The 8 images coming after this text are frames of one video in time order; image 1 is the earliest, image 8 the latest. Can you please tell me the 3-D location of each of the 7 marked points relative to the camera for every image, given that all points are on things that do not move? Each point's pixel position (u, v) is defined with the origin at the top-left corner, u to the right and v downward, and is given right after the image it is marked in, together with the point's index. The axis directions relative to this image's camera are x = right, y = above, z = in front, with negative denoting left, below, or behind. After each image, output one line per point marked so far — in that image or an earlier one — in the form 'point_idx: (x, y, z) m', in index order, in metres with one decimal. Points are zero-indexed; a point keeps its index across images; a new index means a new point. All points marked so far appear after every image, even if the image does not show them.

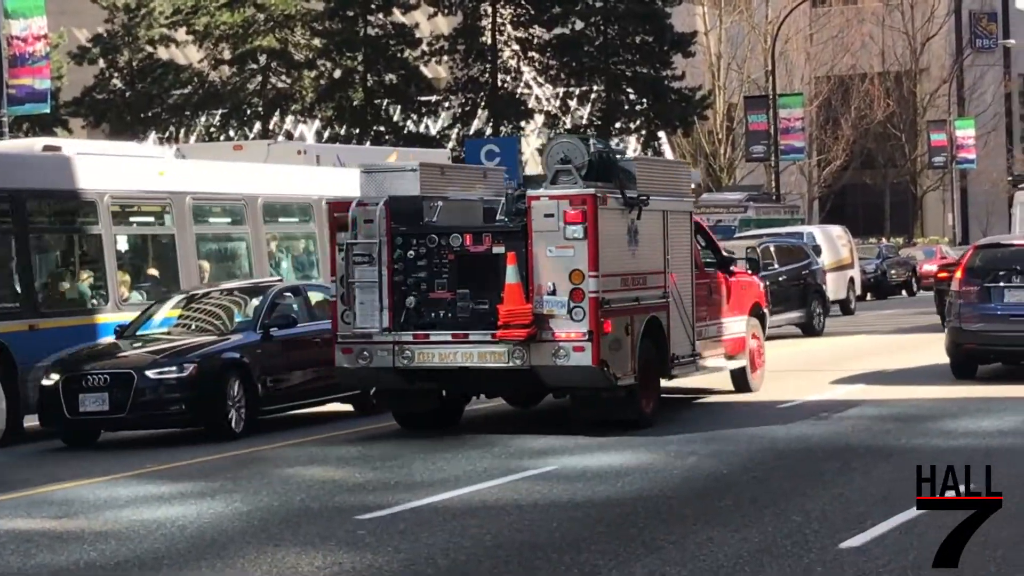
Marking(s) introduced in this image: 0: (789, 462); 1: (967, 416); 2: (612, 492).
0: (+2.4, -1.5, +13.7) m
1: (+4.2, -1.2, +14.7) m
2: (+0.9, -1.6, +13.0) m
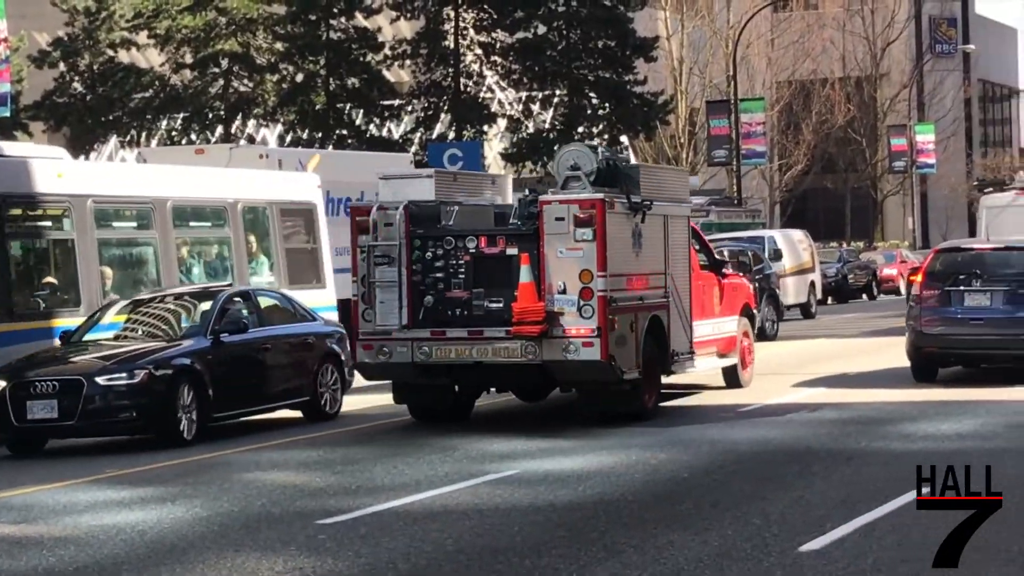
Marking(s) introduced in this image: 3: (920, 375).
0: (+2.1, -1.5, +13.7) m
1: (+3.8, -1.2, +14.7) m
2: (+0.5, -1.6, +13.0) m
3: (+4.4, -1.0, +17.0) m
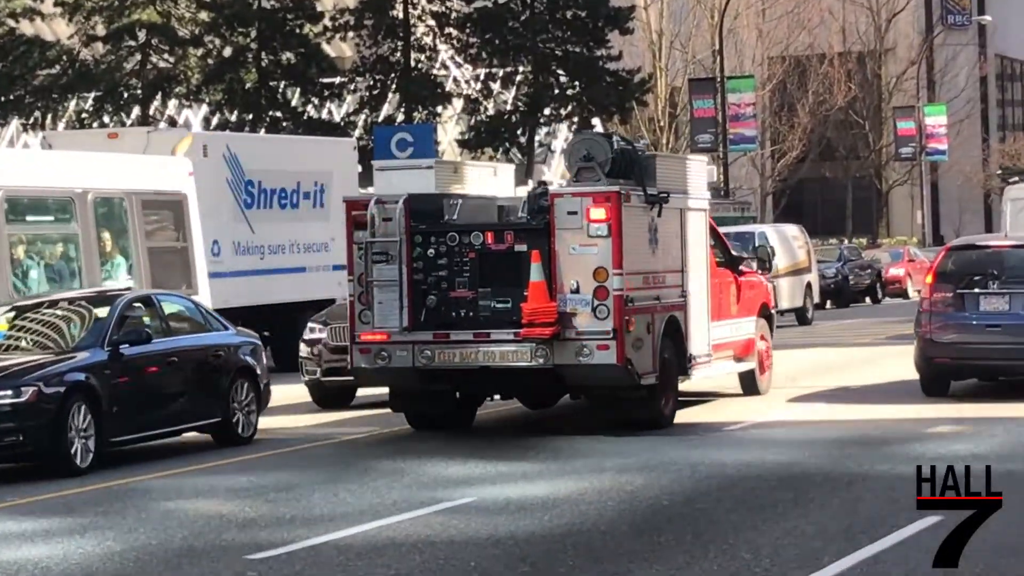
0: (+1.7, -1.5, +12.1) m
1: (+3.5, -1.2, +13.1) m
2: (+0.2, -1.7, +11.3) m
3: (+4.0, -1.0, +15.3) m
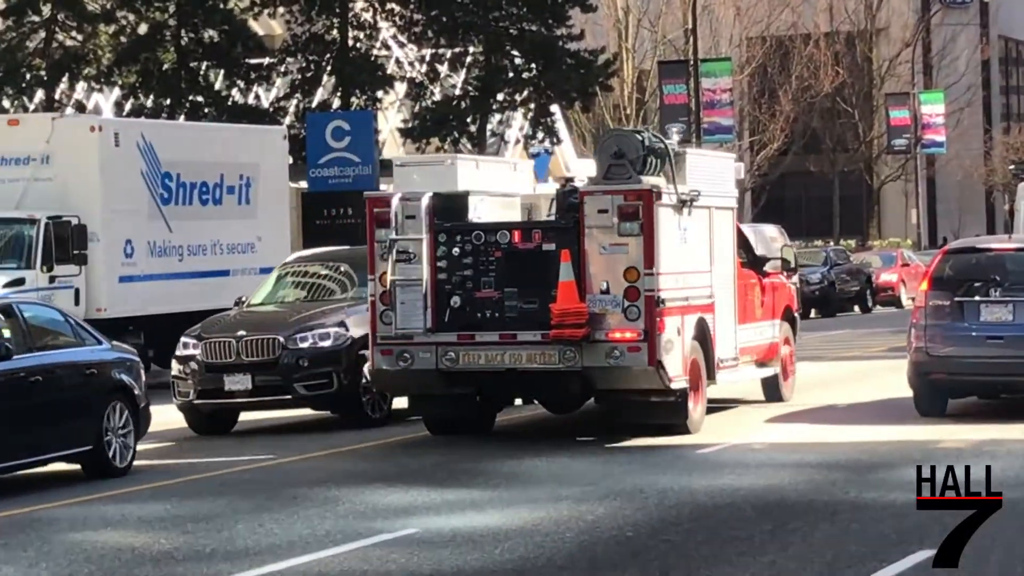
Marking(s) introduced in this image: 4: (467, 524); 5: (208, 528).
0: (+1.4, -1.6, +10.8) m
1: (+3.1, -1.3, +11.8) m
2: (-0.1, -1.7, +10.1) m
3: (+3.6, -1.1, +14.1) m
4: (-0.3, -1.6, +10.9) m
5: (-2.1, -1.6, +10.9) m
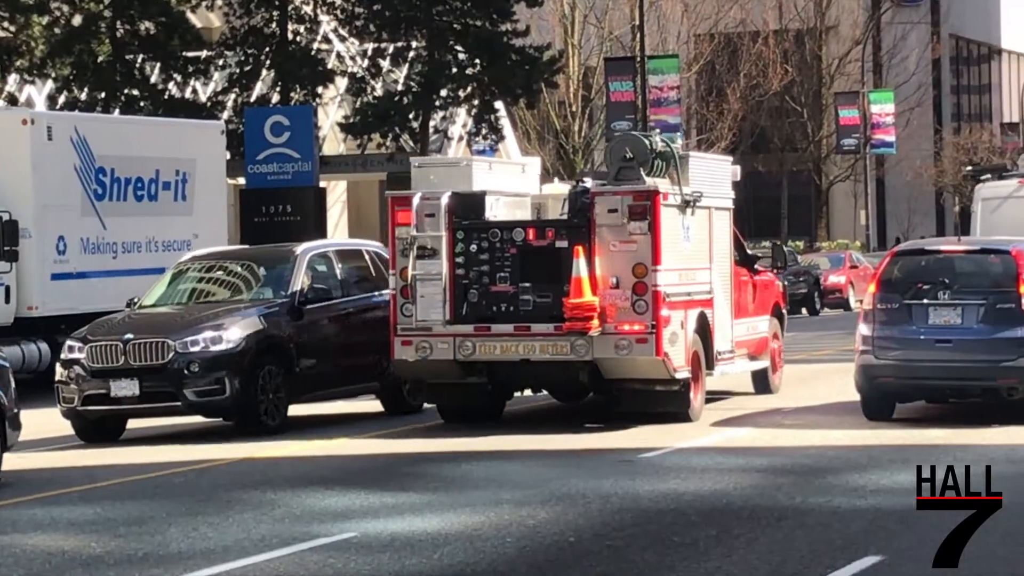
0: (+1.0, -1.6, +10.6) m
1: (+2.7, -1.3, +11.7) m
2: (-0.5, -1.7, +9.8) m
3: (+3.2, -1.1, +13.9) m
4: (-0.7, -1.6, +10.7) m
5: (-2.5, -1.6, +10.7) m
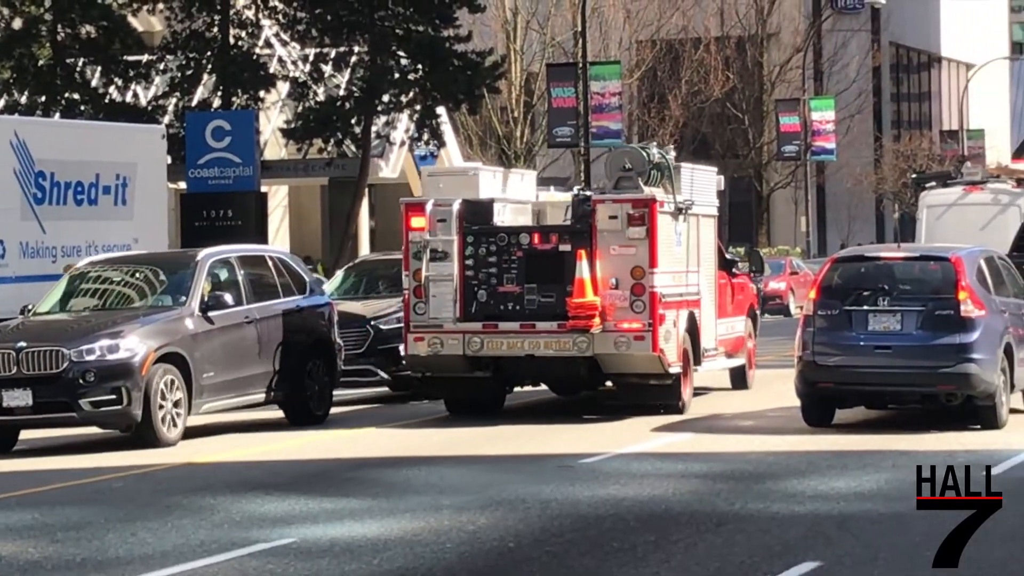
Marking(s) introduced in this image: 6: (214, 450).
0: (+0.6, -1.6, +10.6) m
1: (+2.3, -1.3, +11.7) m
2: (-0.9, -1.8, +9.8) m
3: (+2.7, -1.1, +14.0) m
4: (-1.1, -1.7, +10.7) m
5: (-2.9, -1.7, +10.6) m
6: (-2.6, -1.4, +13.7) m
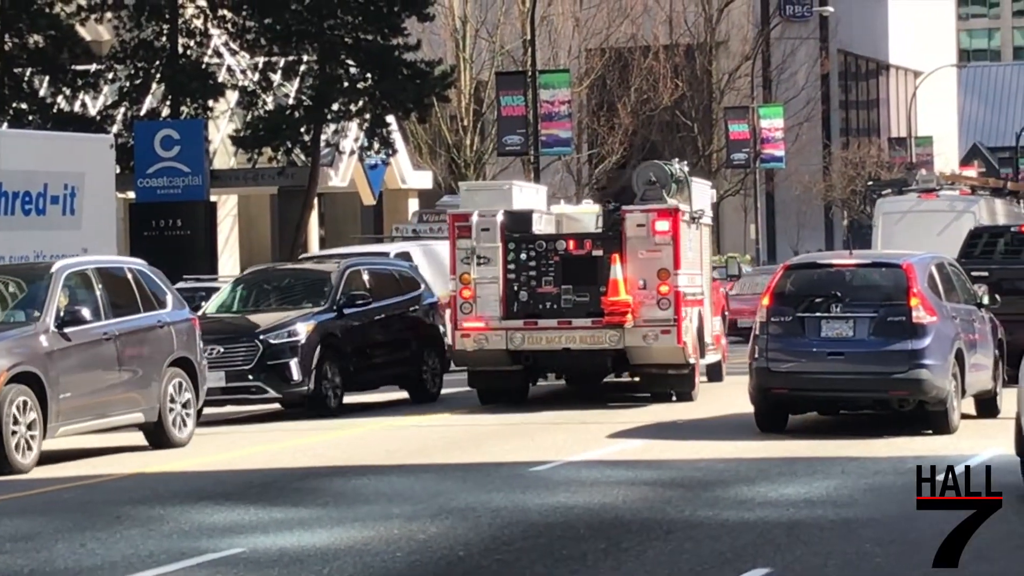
0: (+0.2, -1.7, +10.6) m
1: (+1.9, -1.4, +11.8) m
2: (-1.2, -1.8, +9.8) m
3: (+2.3, -1.2, +14.0) m
4: (-1.4, -1.7, +10.6) m
5: (-3.2, -1.7, +10.5) m
6: (-3.0, -1.5, +13.5) m
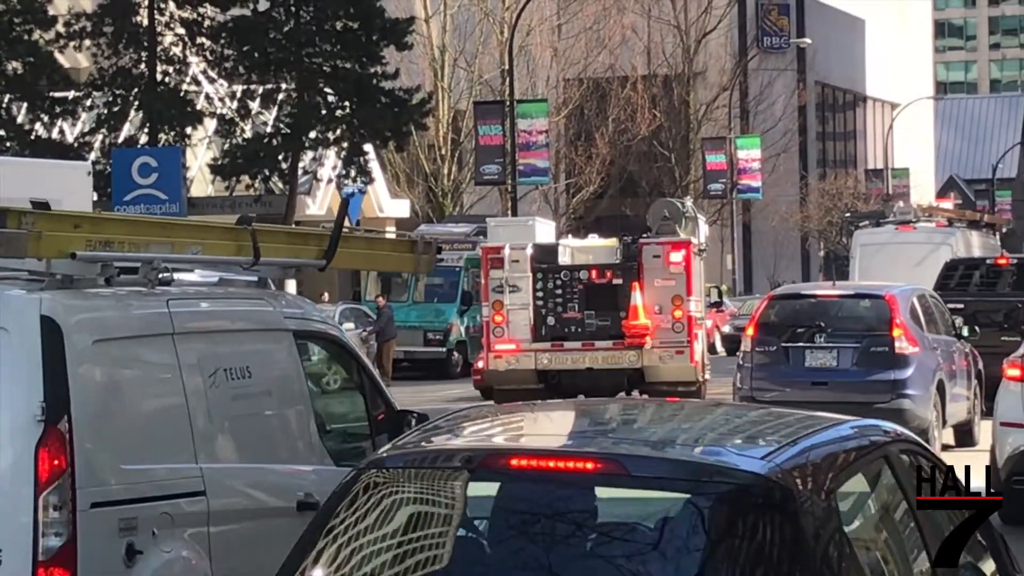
0: (+0.1, -1.9, +10.6) m
1: (+1.7, -1.6, +11.8) m
2: (-1.3, -2.0, +9.7) m
3: (+2.0, -1.4, +14.1) m
4: (-1.6, -1.9, +10.5) m
5: (-3.3, -1.9, +10.4) m
6: (-3.2, -1.7, +13.4) m
